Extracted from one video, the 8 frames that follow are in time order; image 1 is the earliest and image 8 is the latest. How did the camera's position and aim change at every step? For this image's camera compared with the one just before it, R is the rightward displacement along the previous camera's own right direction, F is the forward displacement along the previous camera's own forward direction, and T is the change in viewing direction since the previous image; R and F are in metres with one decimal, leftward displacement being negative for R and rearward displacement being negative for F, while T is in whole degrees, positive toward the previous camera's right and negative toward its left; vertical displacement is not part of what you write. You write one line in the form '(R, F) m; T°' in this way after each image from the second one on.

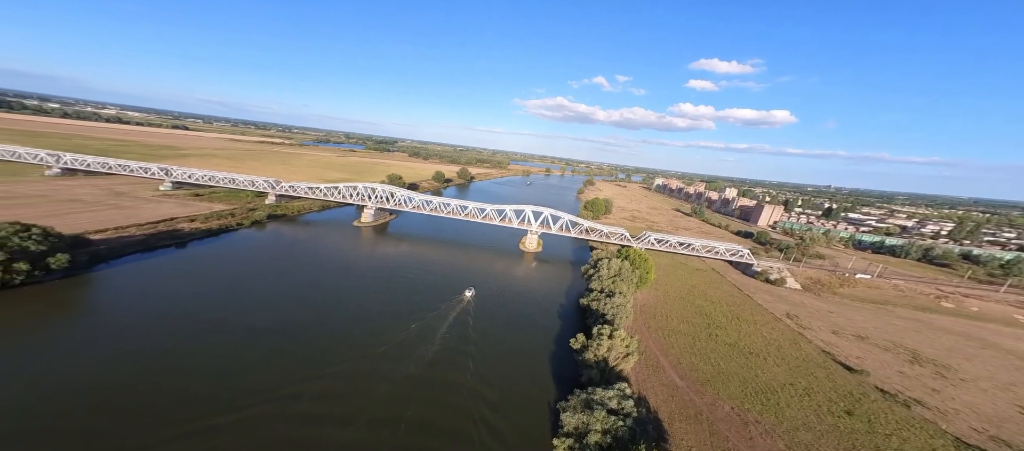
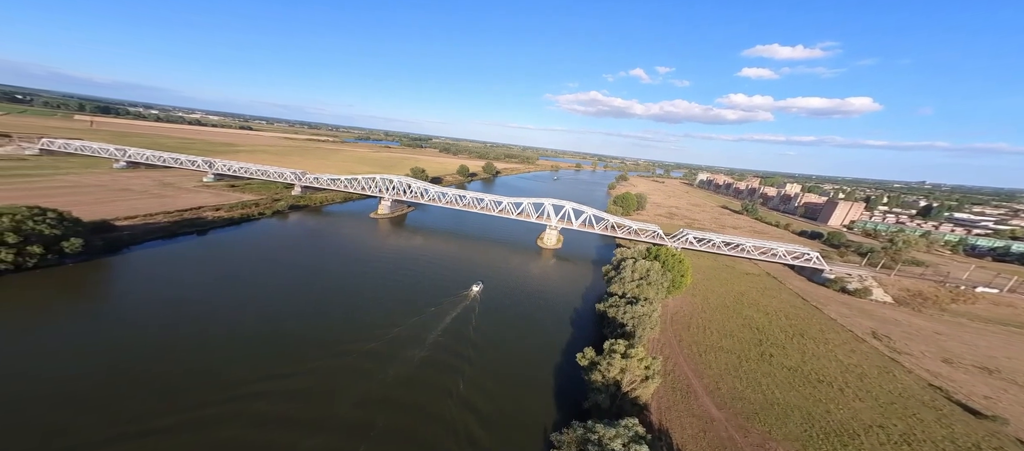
(+3.2, +4.9) m; -7°
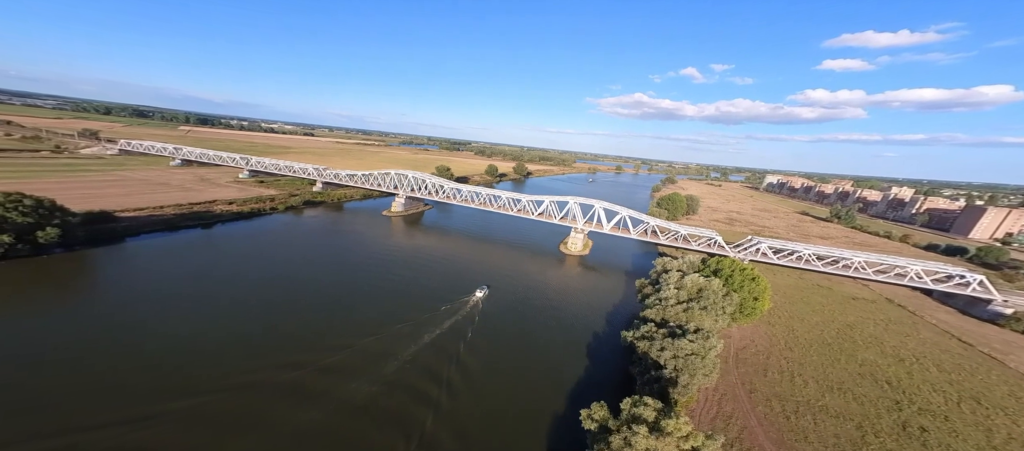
(+3.2, +7.7) m; -8°
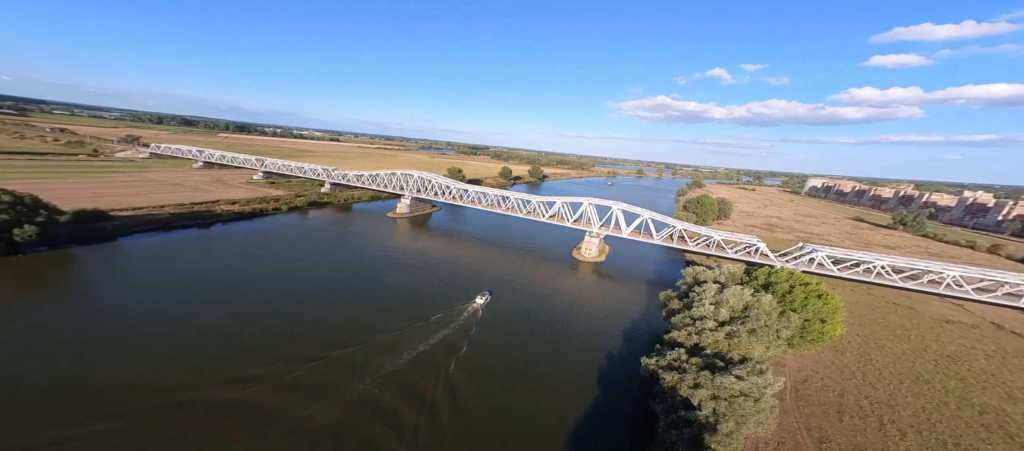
(+1.5, +3.9) m; -4°
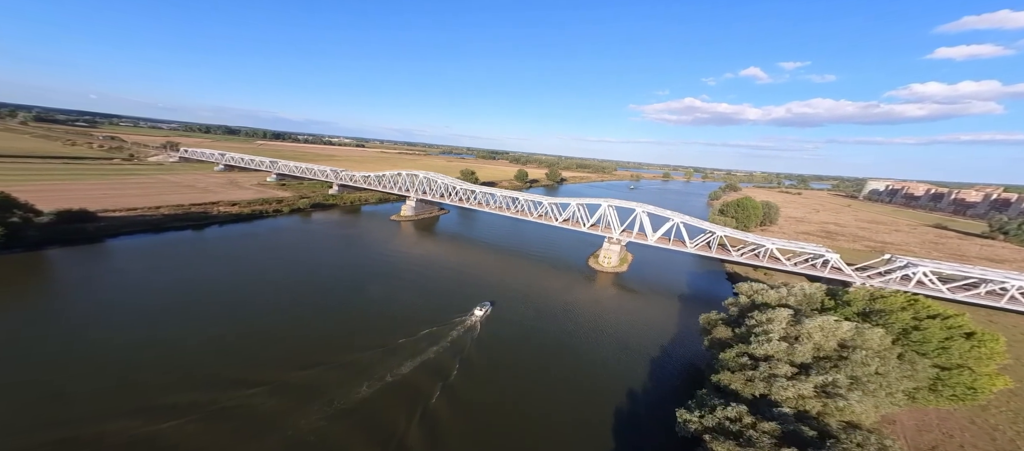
(+1.5, +4.6) m; -4°
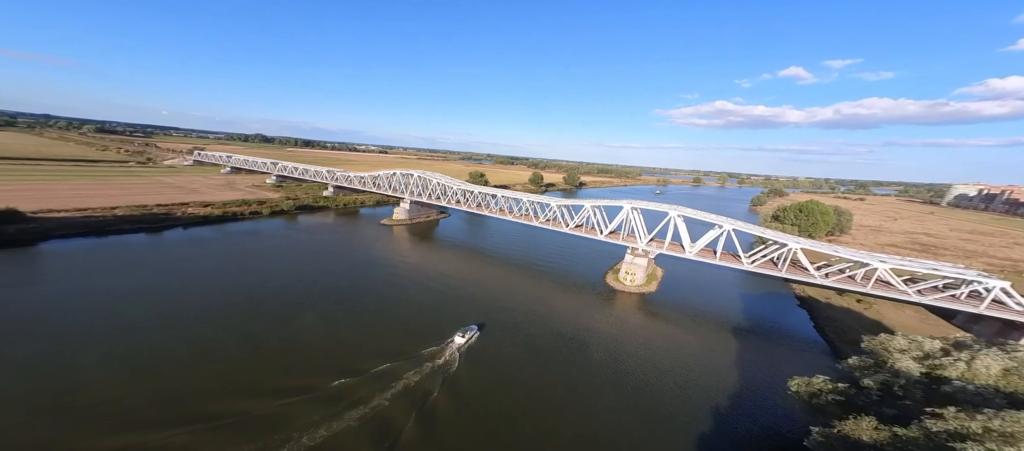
(+2.0, +6.6) m; -4°
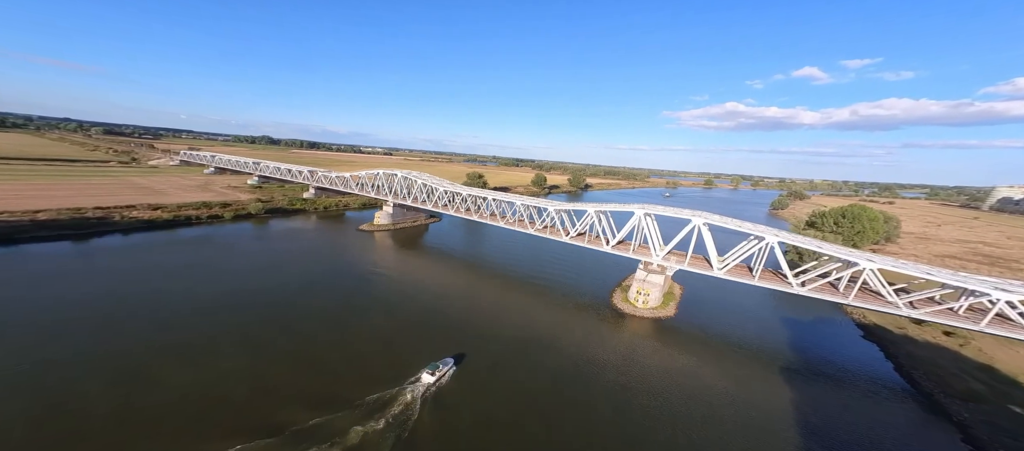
(+1.1, +4.6) m; -1°
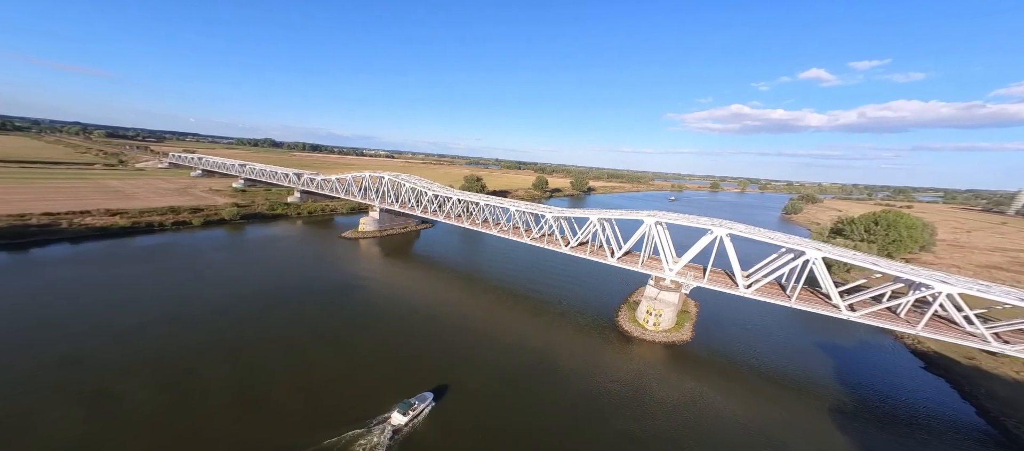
(+0.6, +2.9) m; 0°
